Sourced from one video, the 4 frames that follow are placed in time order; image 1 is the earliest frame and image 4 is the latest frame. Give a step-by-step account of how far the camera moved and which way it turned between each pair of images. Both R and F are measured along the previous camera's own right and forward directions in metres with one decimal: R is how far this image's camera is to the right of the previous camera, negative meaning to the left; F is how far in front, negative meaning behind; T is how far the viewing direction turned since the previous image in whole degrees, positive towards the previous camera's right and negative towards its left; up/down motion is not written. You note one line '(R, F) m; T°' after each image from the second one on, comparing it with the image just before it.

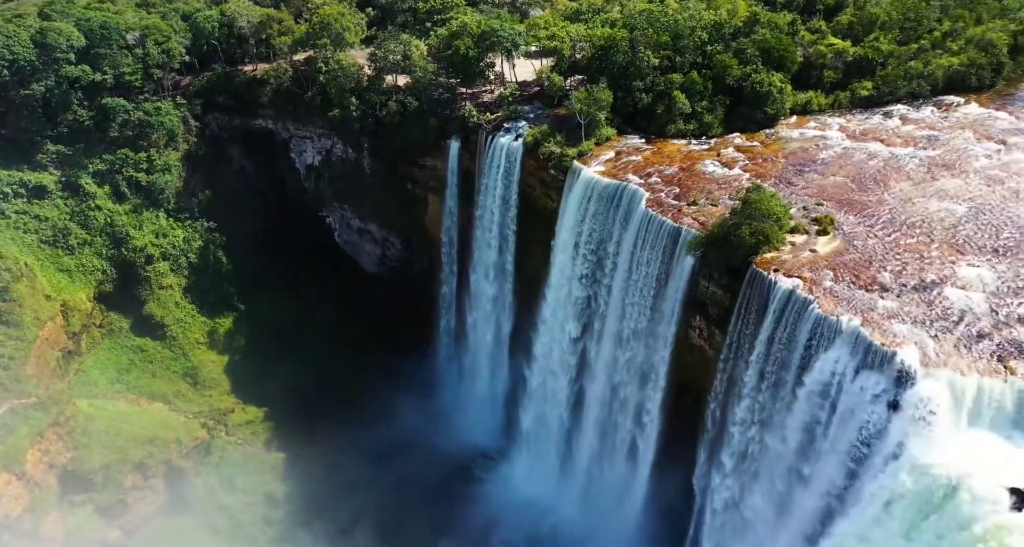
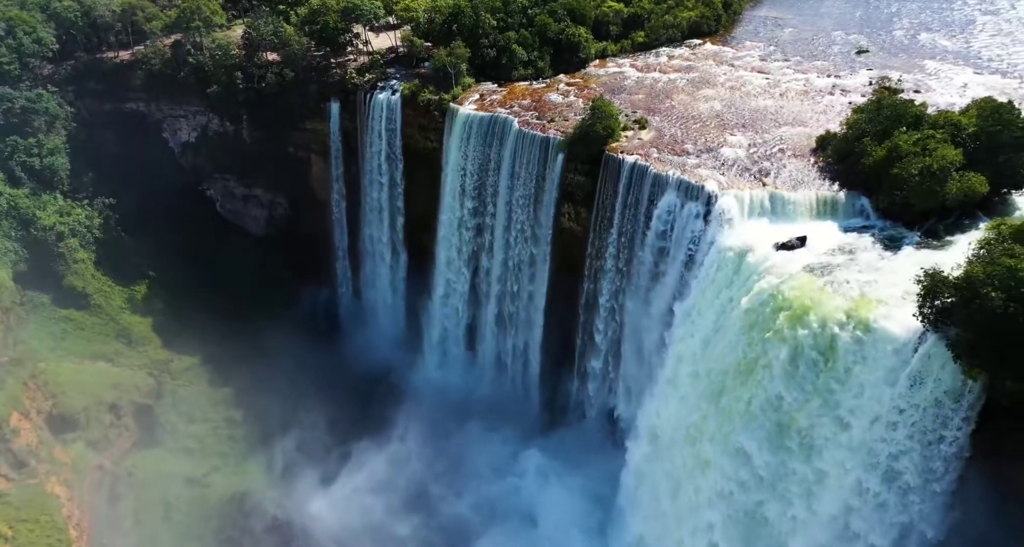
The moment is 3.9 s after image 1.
(-7.1, -8.3) m; +17°
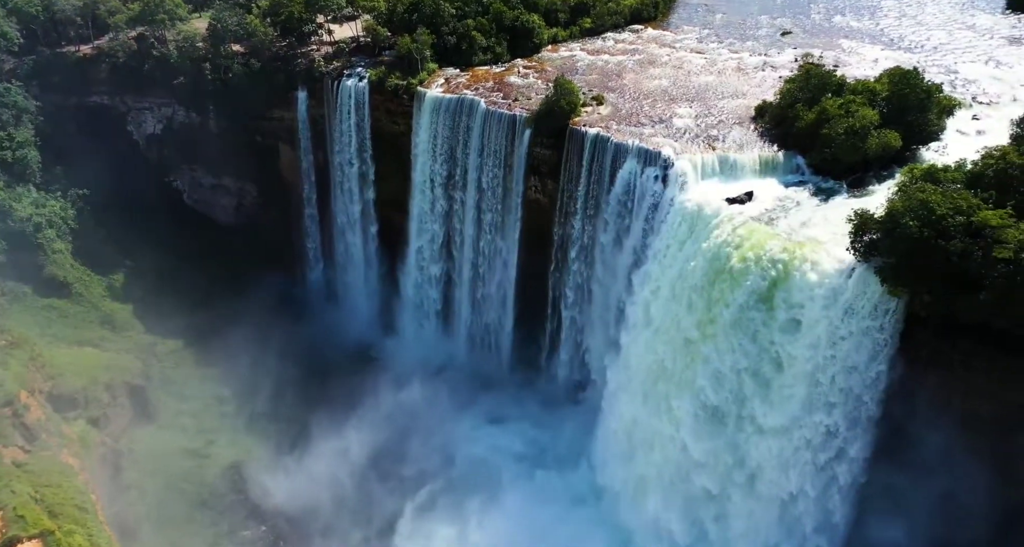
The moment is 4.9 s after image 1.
(-2.2, -3.0) m; +5°
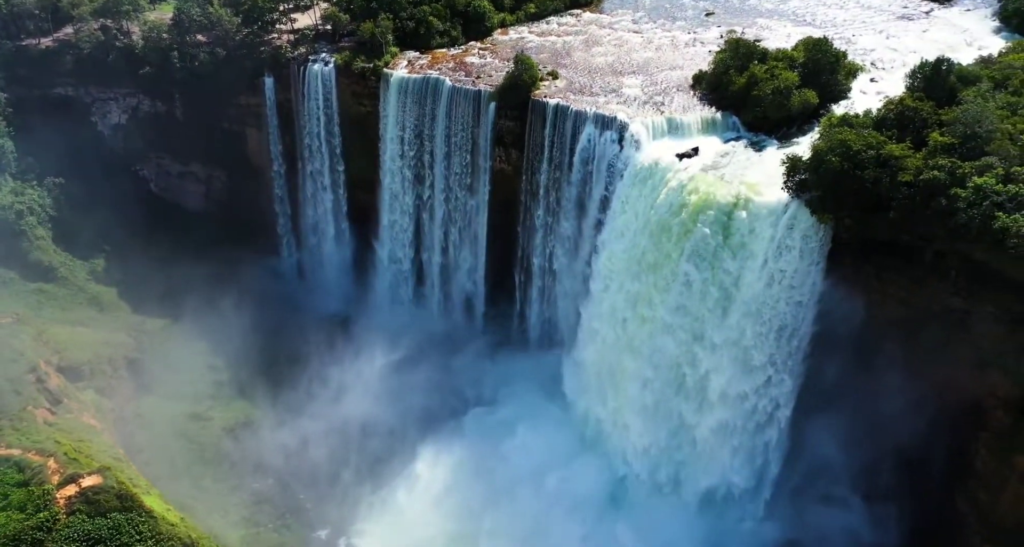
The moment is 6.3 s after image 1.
(-2.9, -3.9) m; +6°
